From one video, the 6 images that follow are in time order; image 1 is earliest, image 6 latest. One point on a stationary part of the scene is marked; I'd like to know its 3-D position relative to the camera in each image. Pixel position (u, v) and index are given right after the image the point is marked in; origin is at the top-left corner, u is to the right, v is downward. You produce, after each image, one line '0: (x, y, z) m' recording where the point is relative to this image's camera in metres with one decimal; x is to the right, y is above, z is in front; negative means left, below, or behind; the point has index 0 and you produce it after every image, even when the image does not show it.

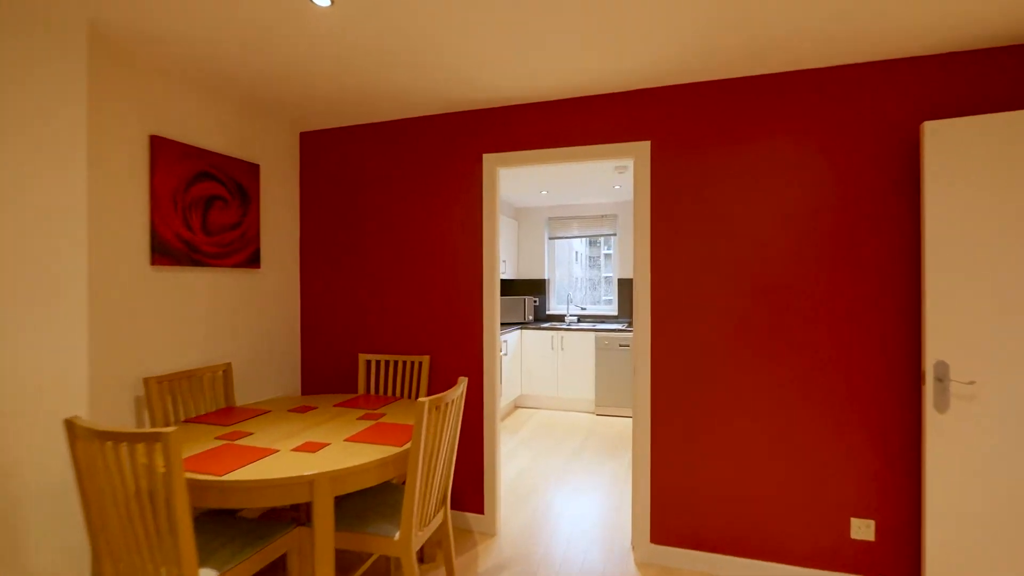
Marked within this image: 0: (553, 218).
0: (+0.5, +0.9, +5.6) m
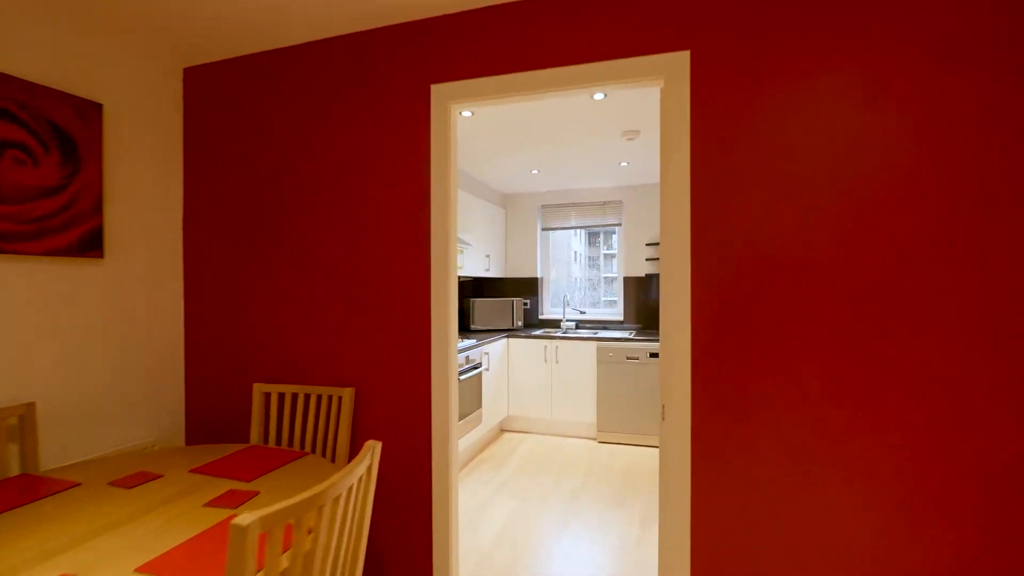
0: (+0.4, +0.9, +4.8) m
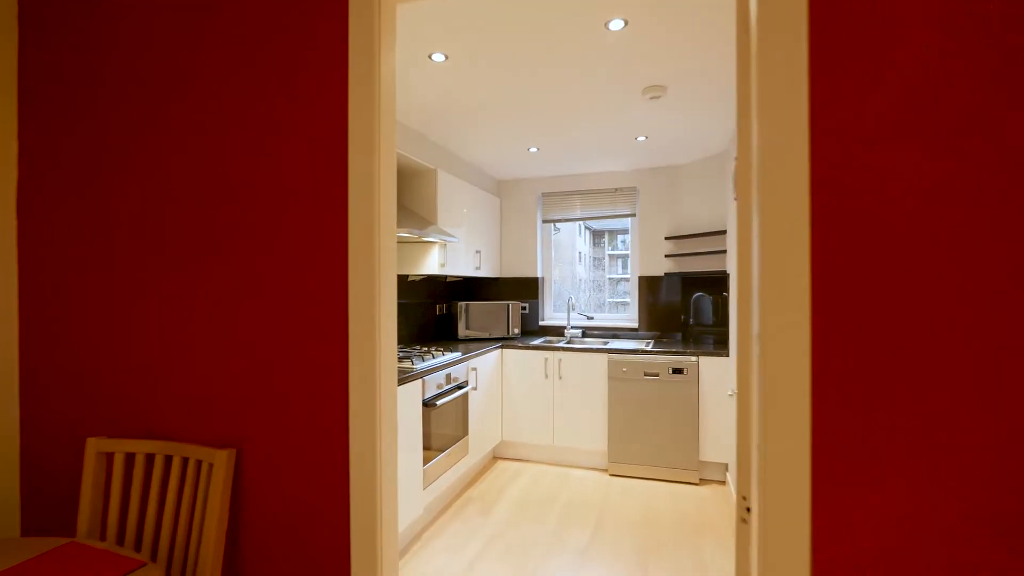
0: (+0.3, +0.8, +4.2) m
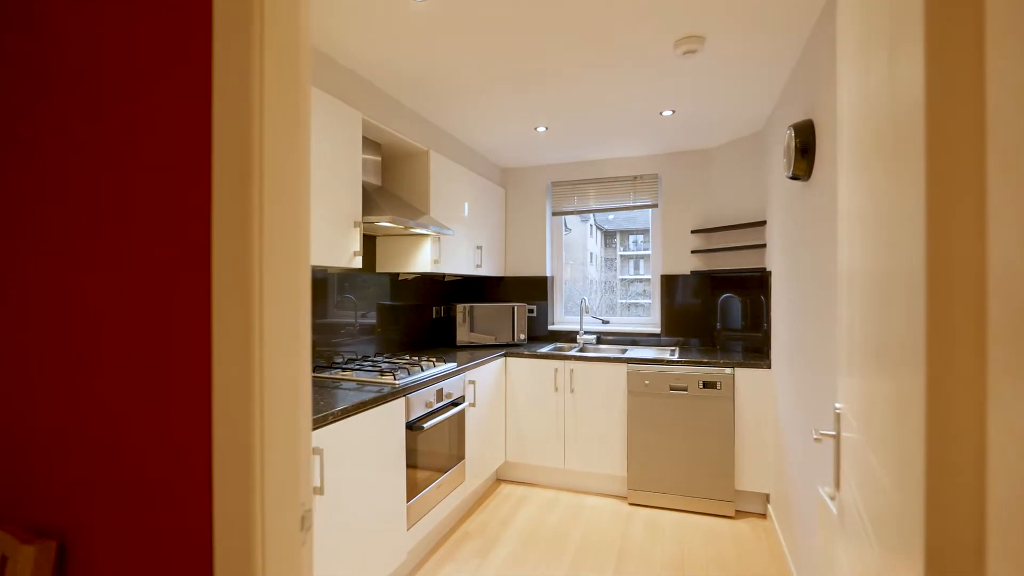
0: (+0.4, +0.8, +3.8) m
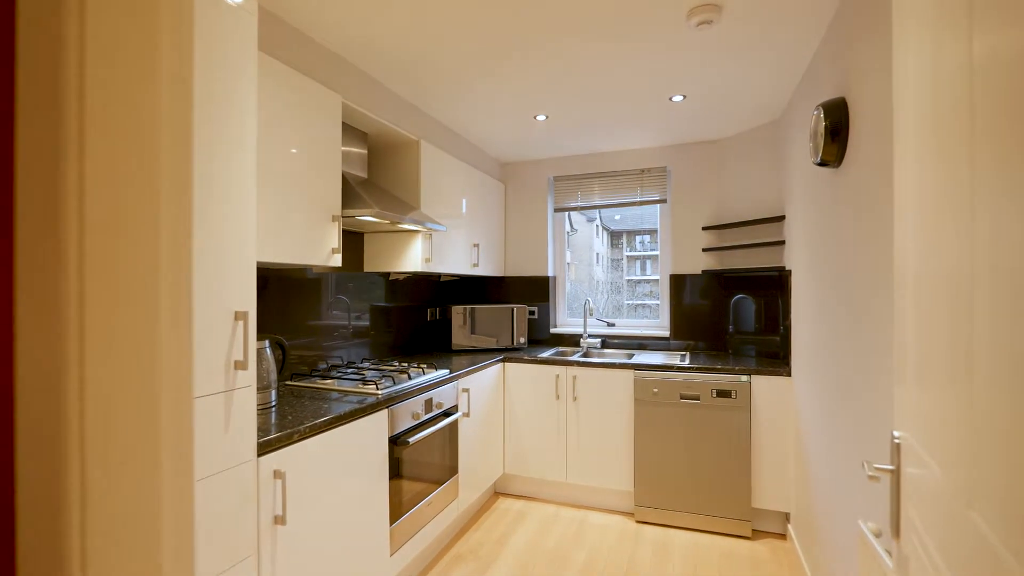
0: (+0.4, +0.8, +3.6) m
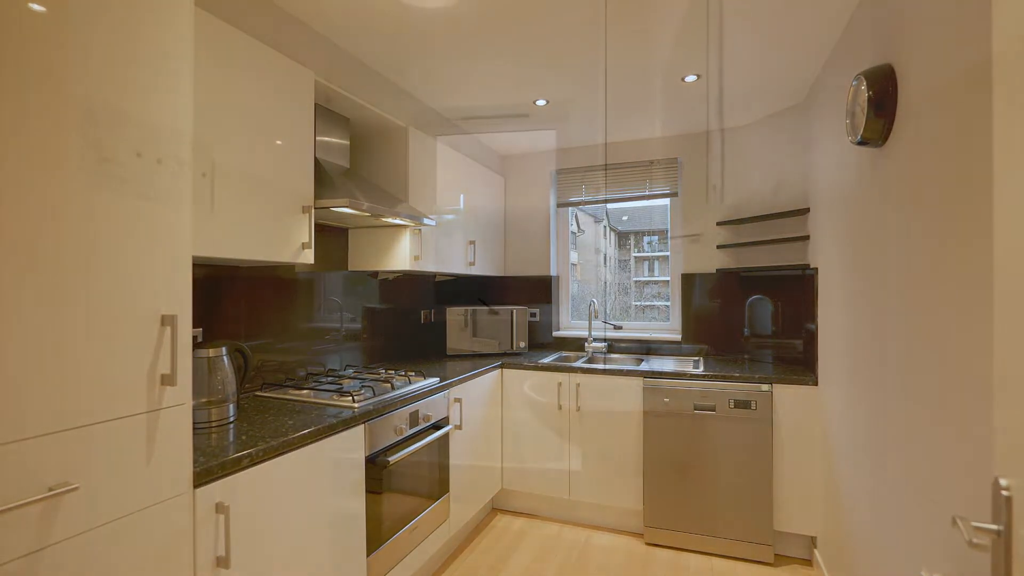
0: (+0.4, +0.8, +3.4) m
